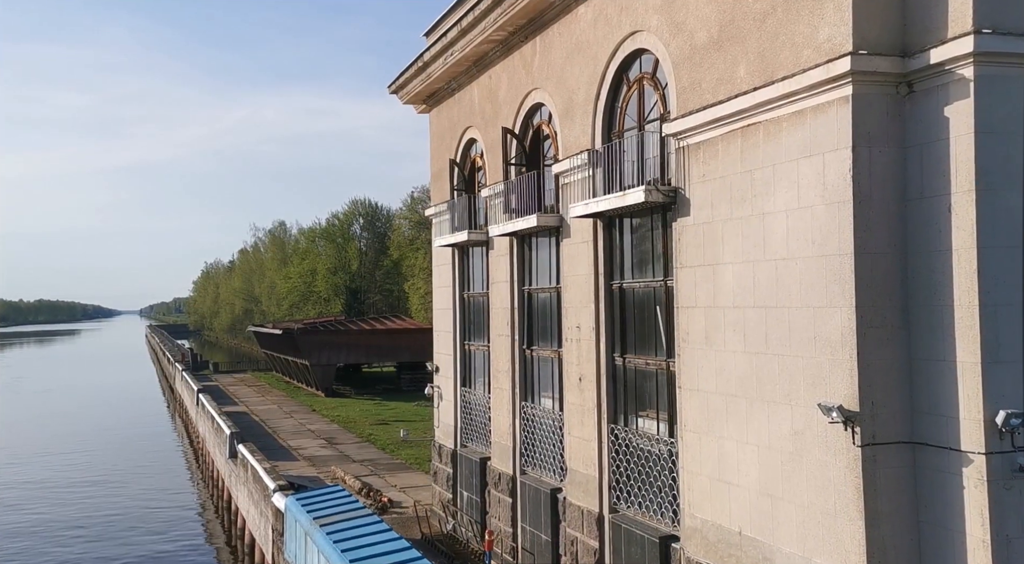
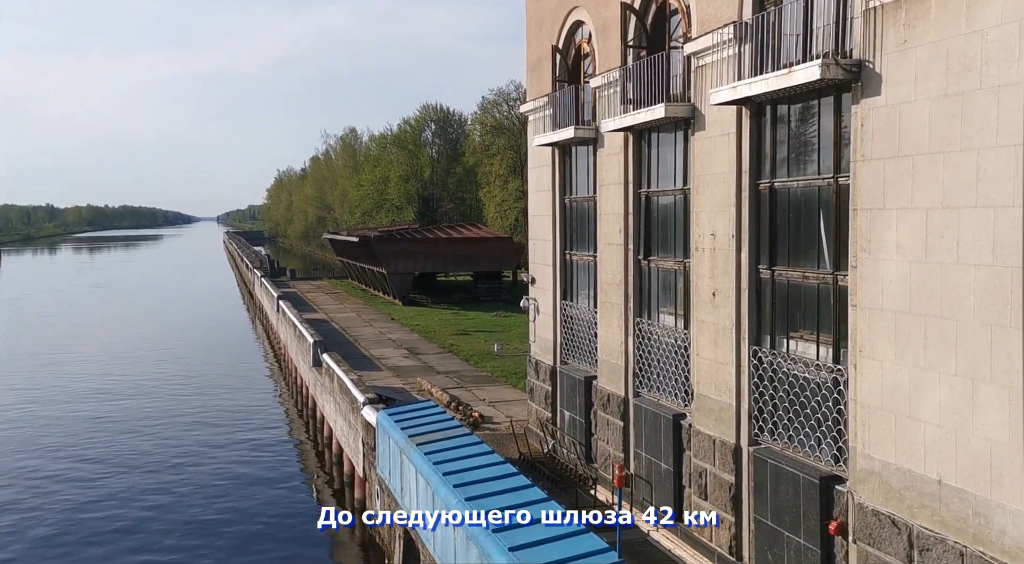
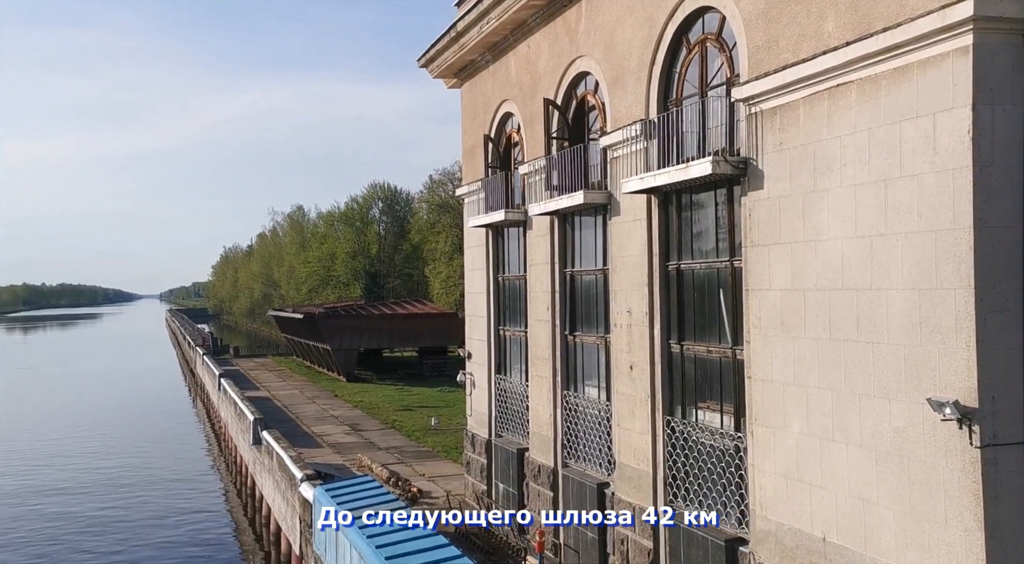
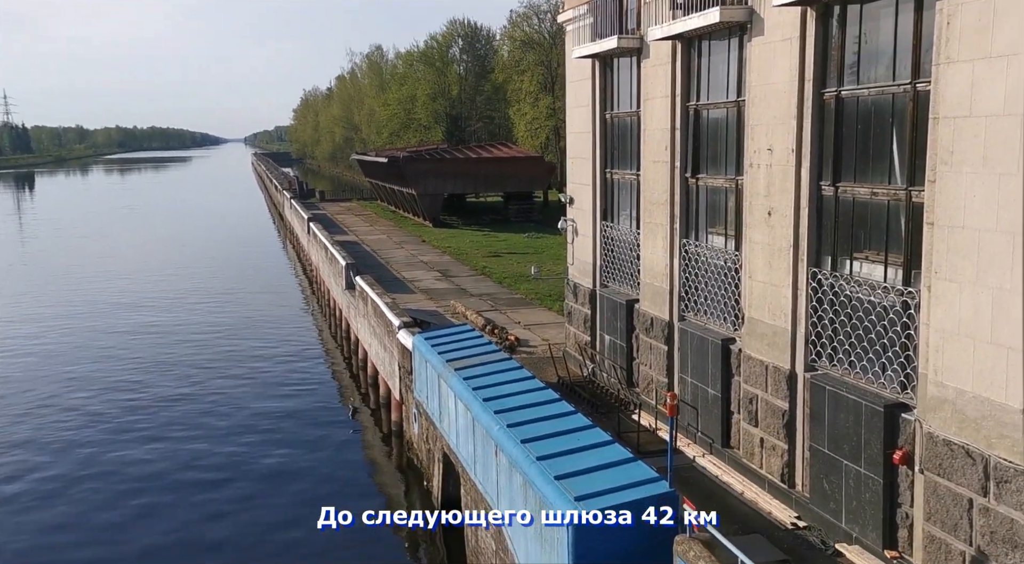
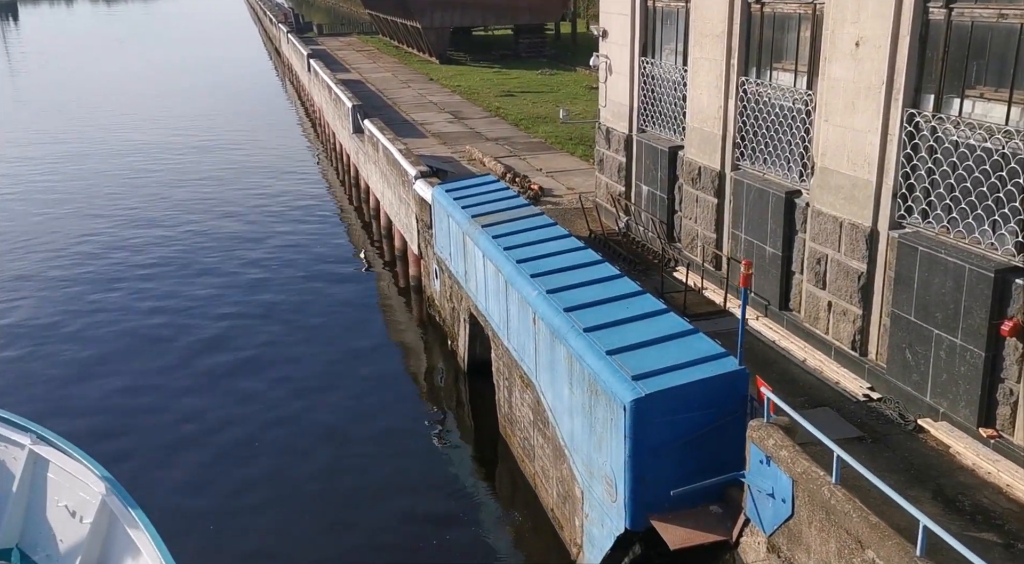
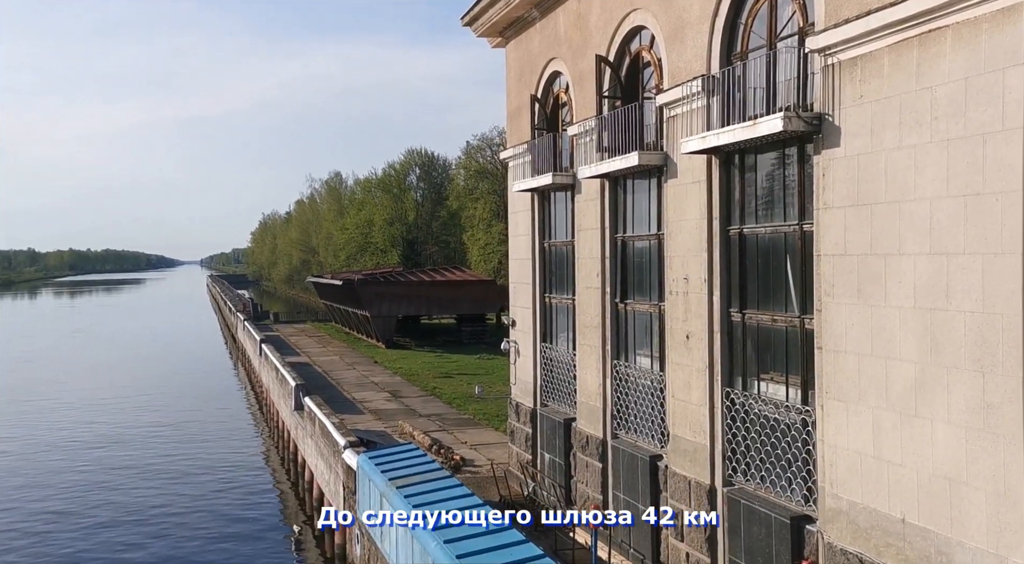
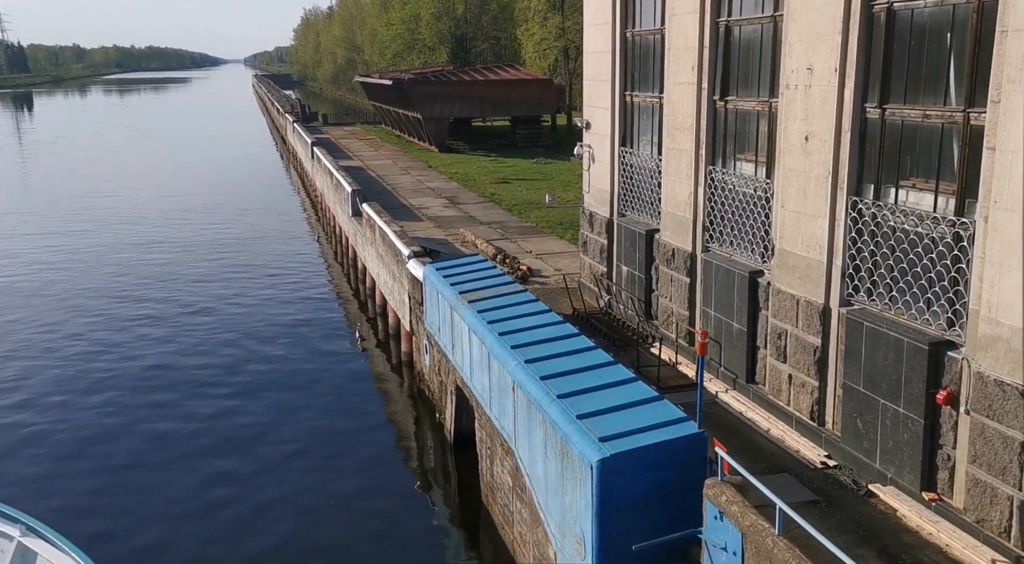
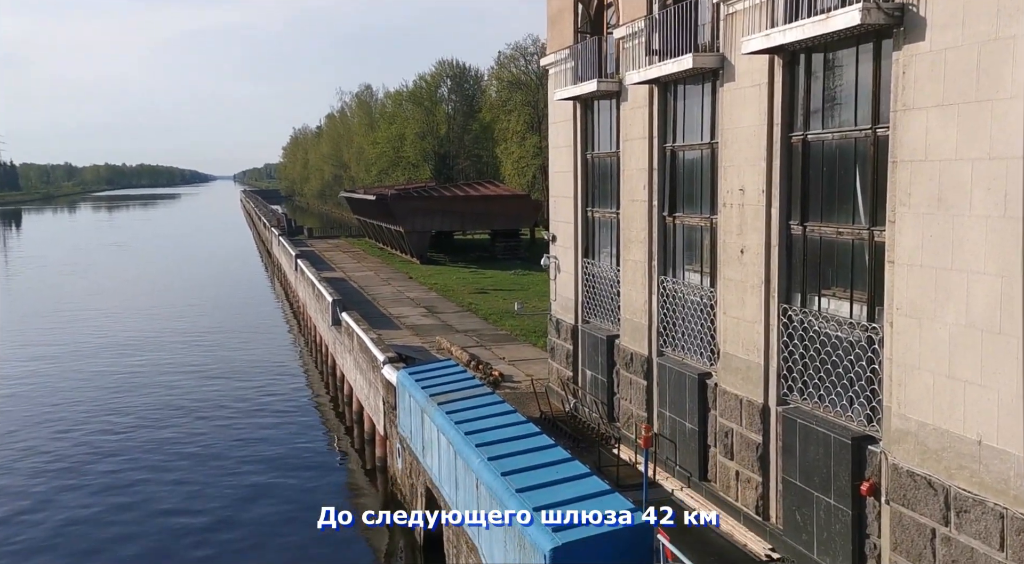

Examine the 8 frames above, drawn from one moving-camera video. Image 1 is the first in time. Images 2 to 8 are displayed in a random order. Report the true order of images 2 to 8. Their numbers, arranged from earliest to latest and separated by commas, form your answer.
3, 6, 2, 8, 4, 7, 5
